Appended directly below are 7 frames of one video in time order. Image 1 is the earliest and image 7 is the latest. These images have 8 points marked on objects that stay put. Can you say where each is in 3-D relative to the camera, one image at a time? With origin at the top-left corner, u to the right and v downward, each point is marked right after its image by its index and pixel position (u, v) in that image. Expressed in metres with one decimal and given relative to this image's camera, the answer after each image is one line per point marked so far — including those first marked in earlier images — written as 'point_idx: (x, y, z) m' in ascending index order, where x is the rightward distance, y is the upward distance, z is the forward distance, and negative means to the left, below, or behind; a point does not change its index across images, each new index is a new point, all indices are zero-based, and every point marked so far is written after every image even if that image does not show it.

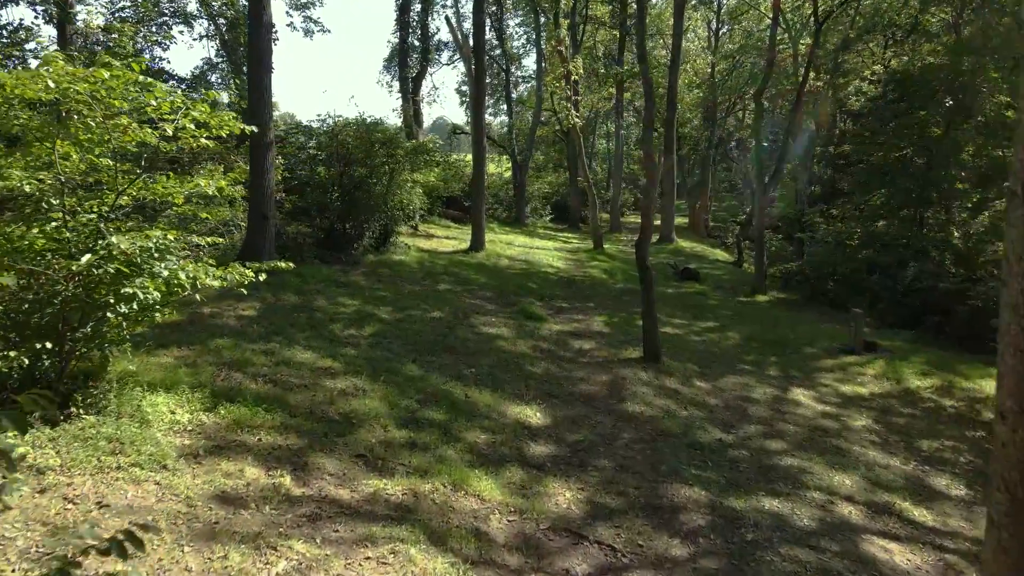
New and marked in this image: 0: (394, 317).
0: (-1.4, -0.3, +8.6) m
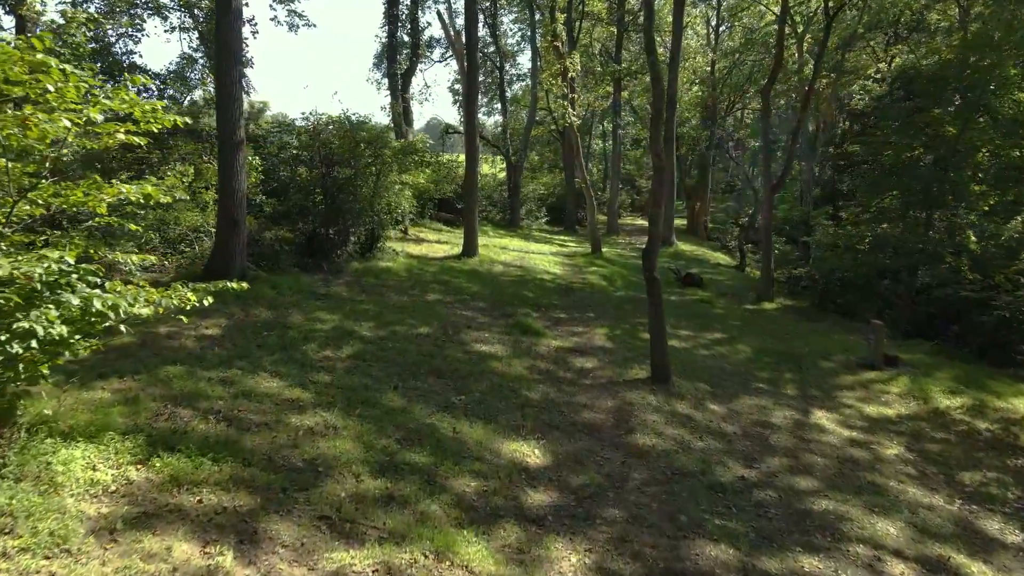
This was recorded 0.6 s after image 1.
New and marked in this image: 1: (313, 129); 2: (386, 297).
0: (-1.4, -0.5, +7.8) m
1: (-3.1, +2.5, +11.7) m
2: (-1.7, -0.1, +9.9) m
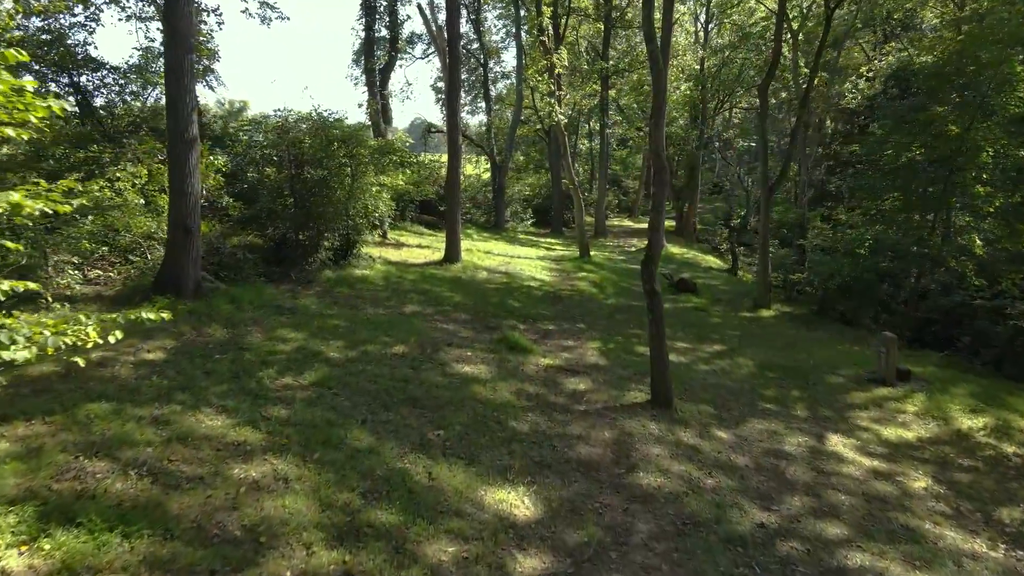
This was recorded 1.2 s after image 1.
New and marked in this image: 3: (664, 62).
0: (-1.6, -0.6, +6.9) m
1: (-3.4, +2.4, +10.8) m
2: (-1.9, -0.3, +9.1) m
3: (+1.5, +2.2, +7.1) m
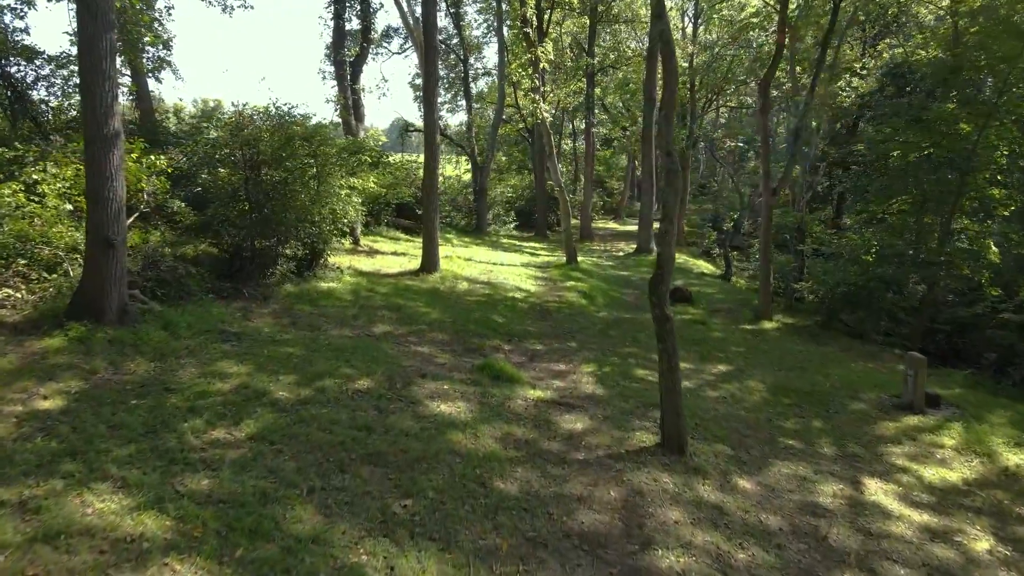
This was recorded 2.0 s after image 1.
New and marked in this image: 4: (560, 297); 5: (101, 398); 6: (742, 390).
0: (-1.7, -0.8, +5.8) m
1: (-3.6, +2.2, +9.6) m
2: (-2.1, -0.5, +7.9) m
3: (+1.3, +2.0, +6.0) m
4: (+0.8, -0.2, +12.9) m
5: (-2.8, -0.7, +5.1) m
6: (+2.8, -1.2, +8.8) m
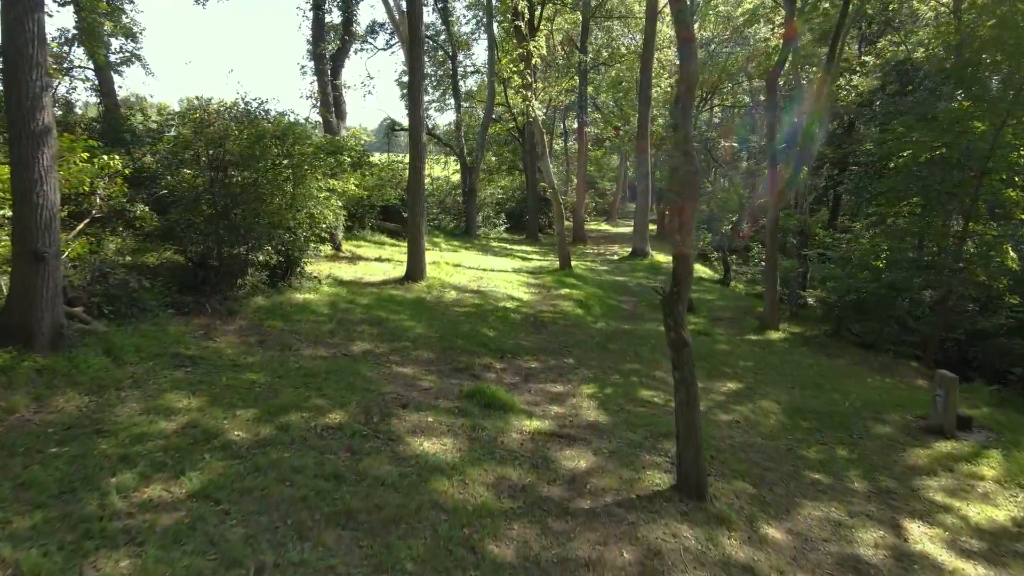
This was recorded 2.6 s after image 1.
0: (-1.7, -1.0, +4.9) m
1: (-3.7, +2.0, +8.8) m
2: (-2.1, -0.6, +7.1) m
3: (+1.3, +1.8, +5.2) m
4: (+0.7, -0.3, +12.1) m
5: (-2.8, -0.9, +4.2) m
6: (+2.7, -1.4, +8.1) m
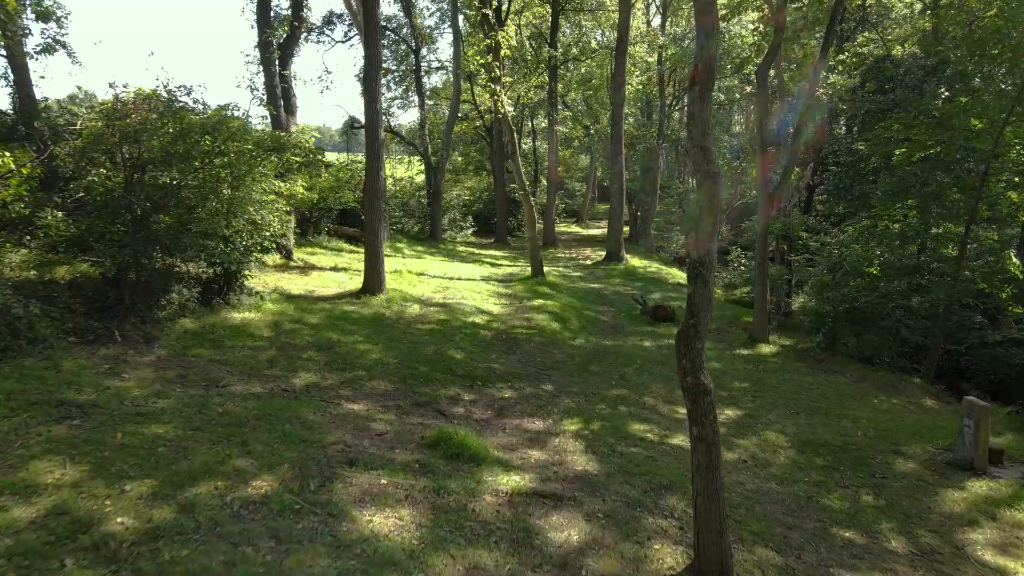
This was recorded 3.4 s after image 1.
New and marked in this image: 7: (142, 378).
0: (-1.8, -1.2, +3.7) m
1: (-4.0, +1.8, +7.5) m
2: (-2.4, -0.8, +5.9) m
3: (+1.1, +1.7, +4.1) m
4: (+0.2, -0.5, +11.0) m
5: (-2.9, -1.1, +3.0) m
6: (+2.4, -1.5, +7.1) m
7: (-3.0, -0.7, +5.9) m
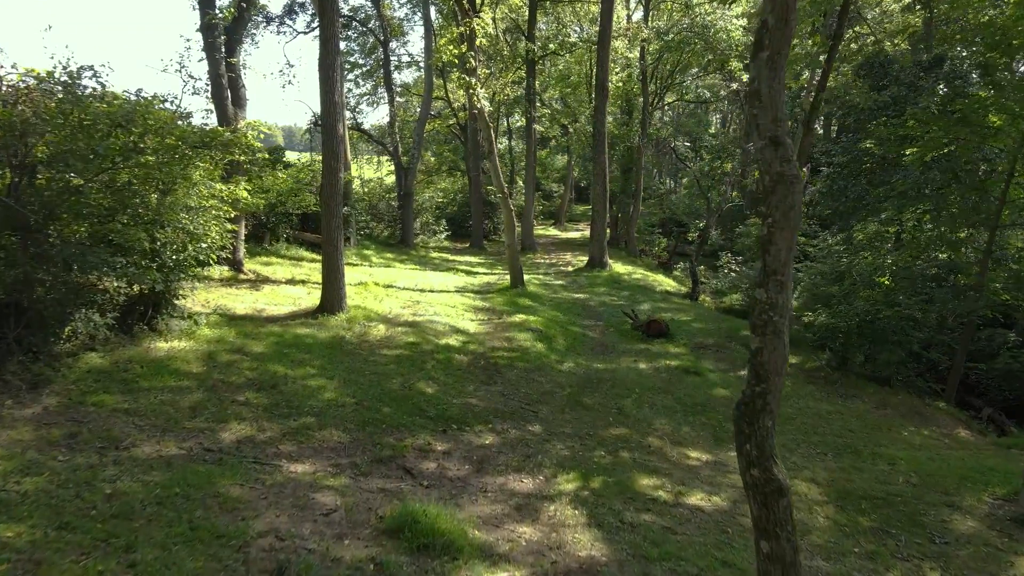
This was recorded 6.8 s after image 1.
0: (-1.9, -1.4, +2.4) m
1: (-4.2, +1.6, +6.1) m
2: (-2.5, -1.1, +4.5) m
3: (+1.1, +1.5, +2.9) m
4: (0.0, -0.7, +9.7) m
5: (-2.9, -1.3, +1.6) m
6: (+2.3, -1.7, +5.9) m
7: (-3.1, -0.9, +4.5) m
